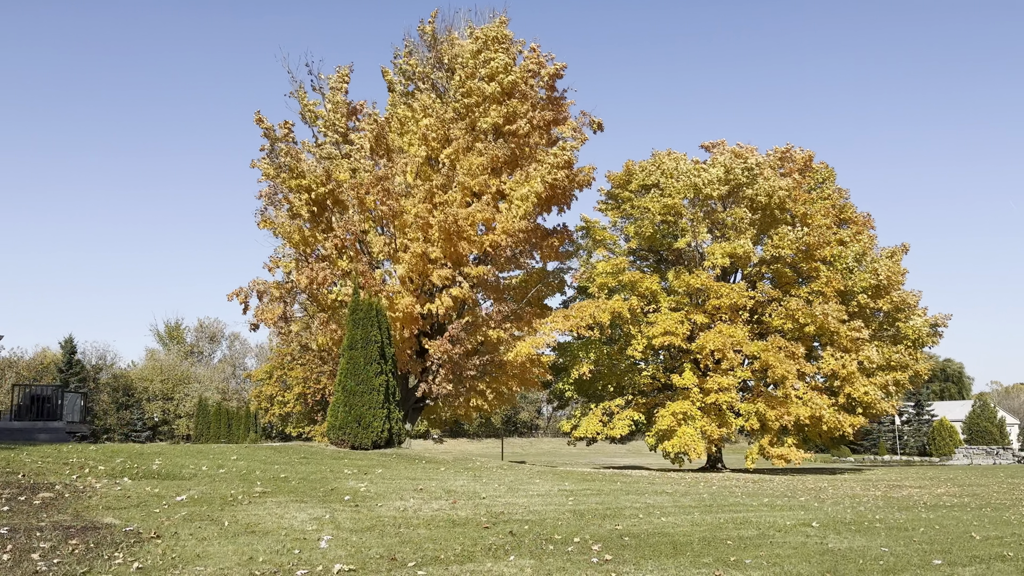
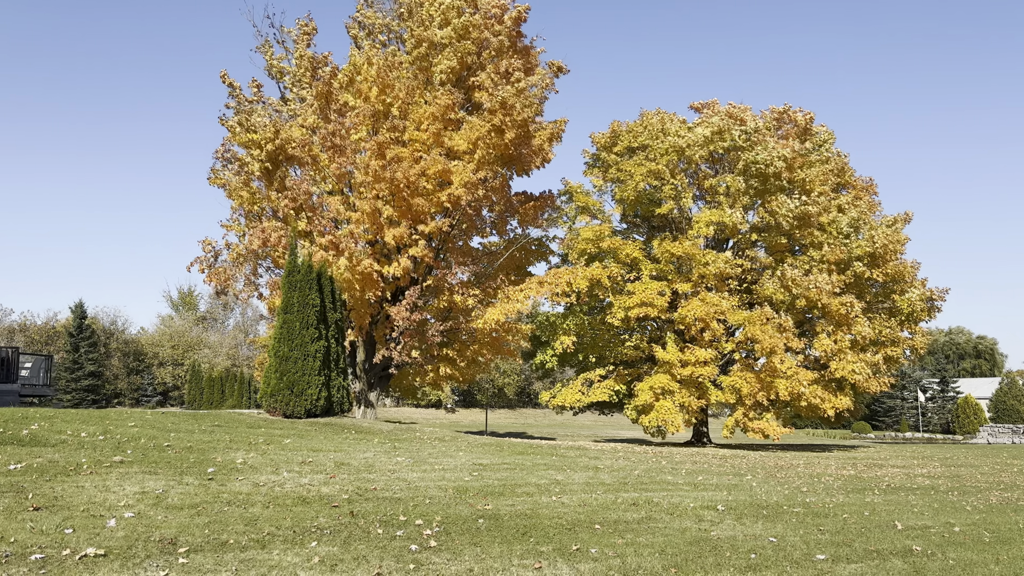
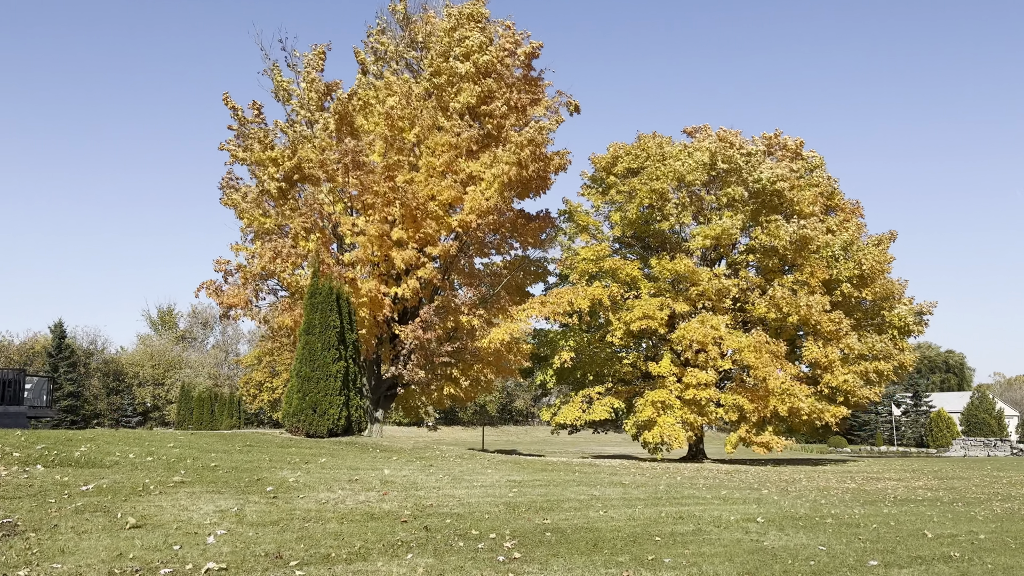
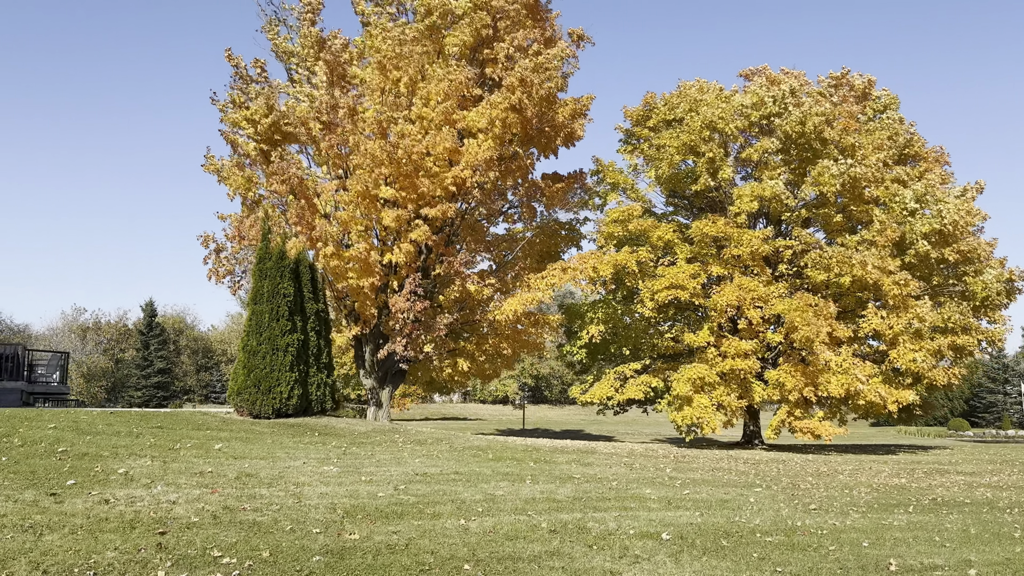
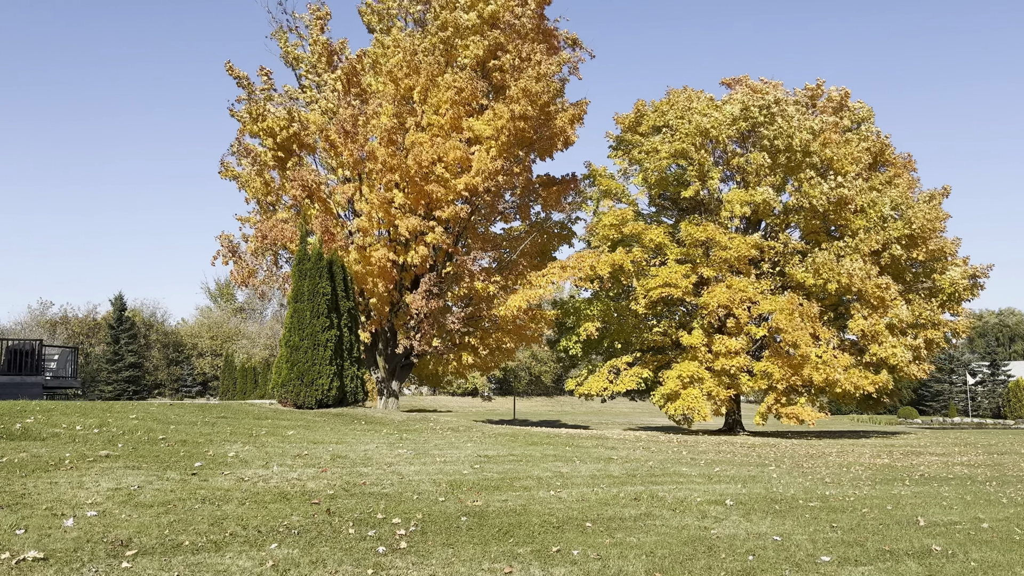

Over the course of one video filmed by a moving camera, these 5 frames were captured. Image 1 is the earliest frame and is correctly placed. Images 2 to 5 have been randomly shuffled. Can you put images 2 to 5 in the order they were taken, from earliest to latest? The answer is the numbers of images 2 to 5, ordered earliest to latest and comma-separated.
3, 2, 5, 4
